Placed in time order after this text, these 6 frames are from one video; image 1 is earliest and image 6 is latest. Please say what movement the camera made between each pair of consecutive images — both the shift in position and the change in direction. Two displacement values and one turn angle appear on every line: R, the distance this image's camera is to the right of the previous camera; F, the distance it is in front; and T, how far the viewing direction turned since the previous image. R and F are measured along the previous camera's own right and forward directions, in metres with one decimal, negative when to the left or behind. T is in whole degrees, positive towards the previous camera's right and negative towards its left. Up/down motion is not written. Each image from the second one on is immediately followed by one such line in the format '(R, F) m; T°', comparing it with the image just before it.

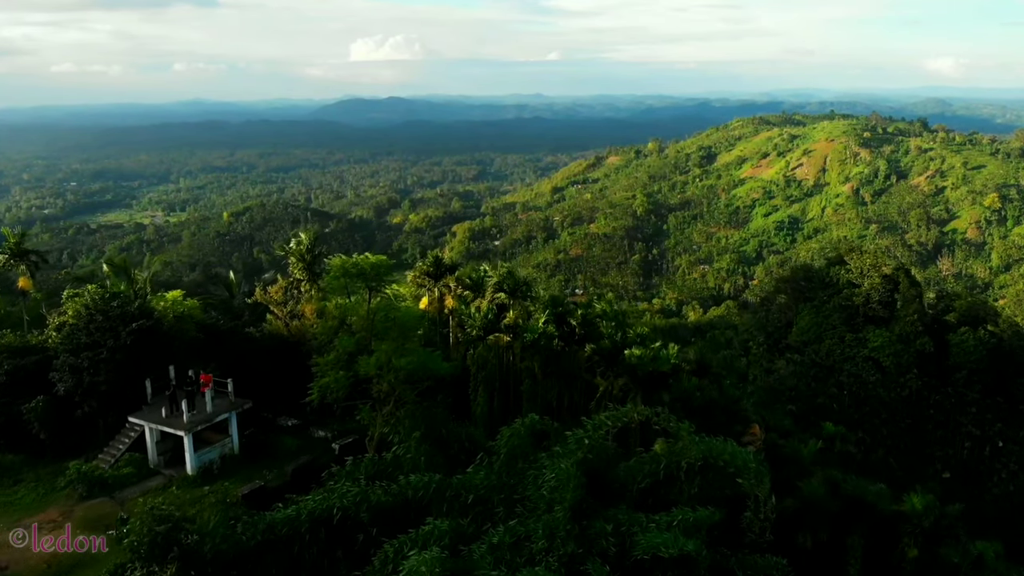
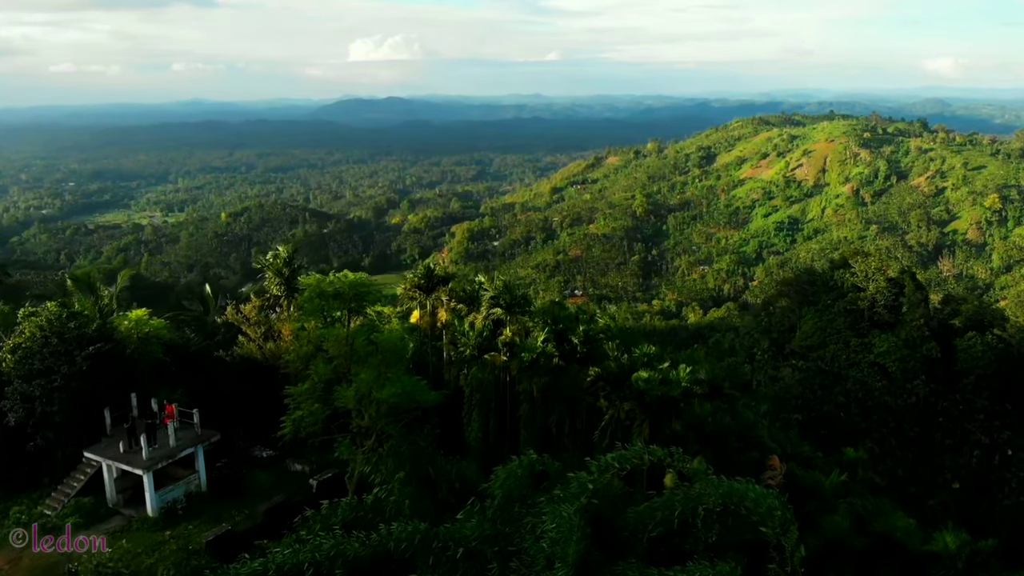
(0.0, +0.5) m; 0°
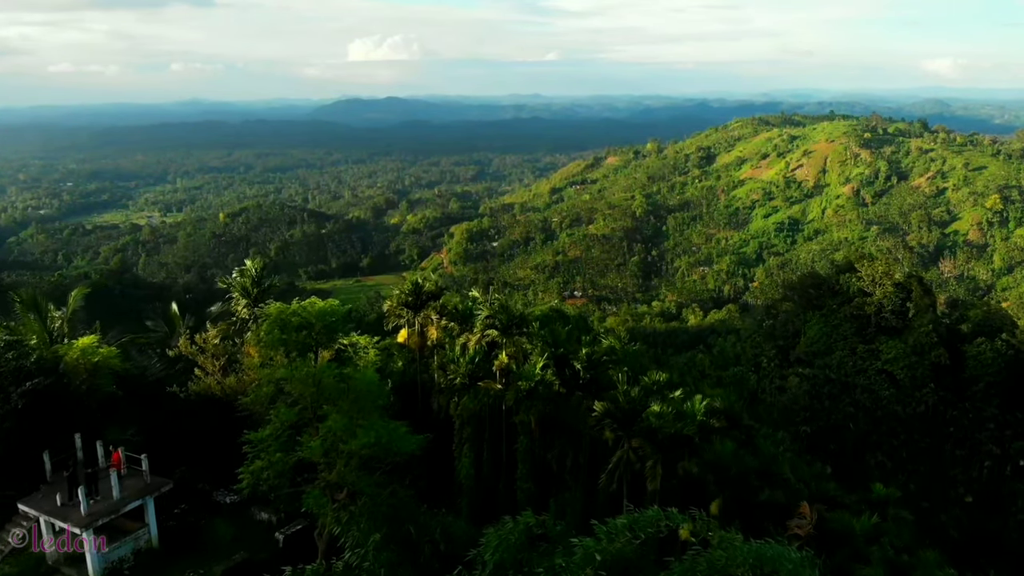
(0.0, +0.6) m; 0°
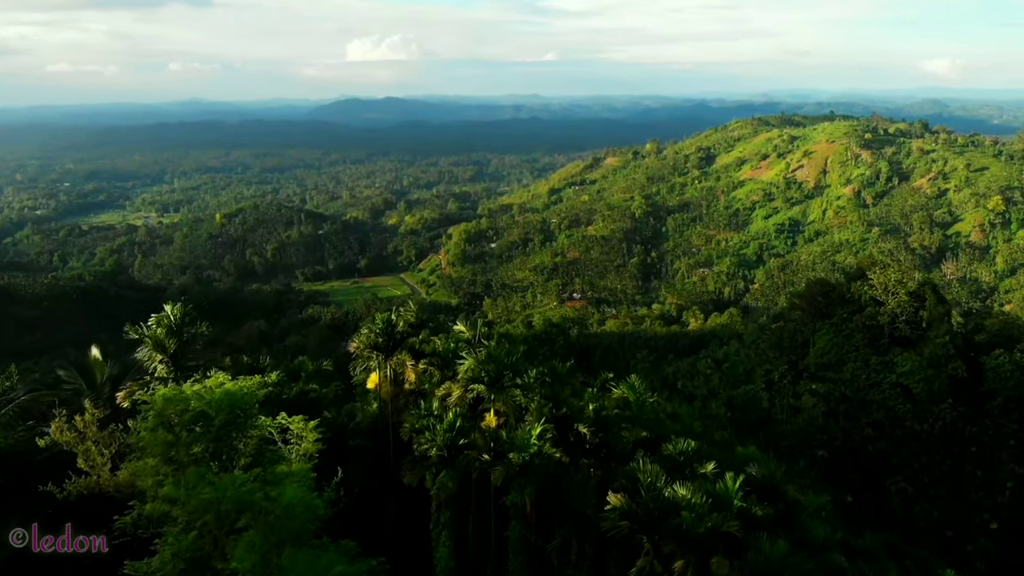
(+0.1, +1.1) m; 0°
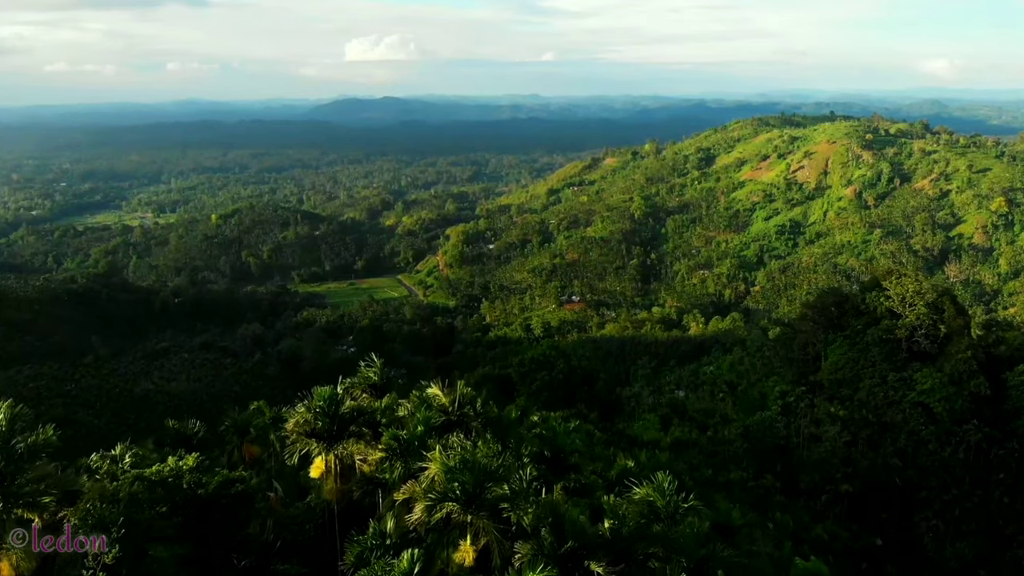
(+0.1, +1.3) m; 0°
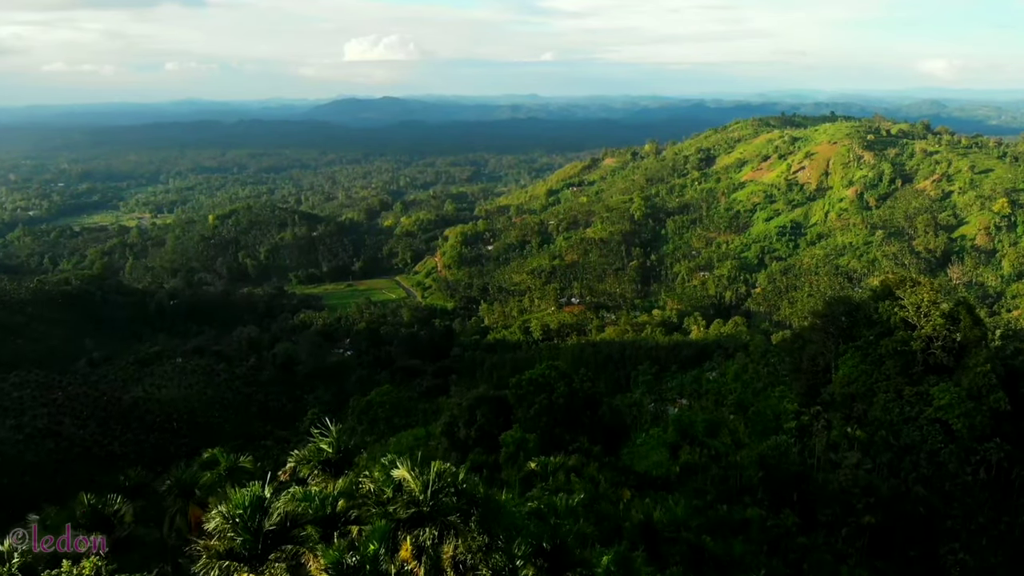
(+0.1, +1.0) m; 0°
